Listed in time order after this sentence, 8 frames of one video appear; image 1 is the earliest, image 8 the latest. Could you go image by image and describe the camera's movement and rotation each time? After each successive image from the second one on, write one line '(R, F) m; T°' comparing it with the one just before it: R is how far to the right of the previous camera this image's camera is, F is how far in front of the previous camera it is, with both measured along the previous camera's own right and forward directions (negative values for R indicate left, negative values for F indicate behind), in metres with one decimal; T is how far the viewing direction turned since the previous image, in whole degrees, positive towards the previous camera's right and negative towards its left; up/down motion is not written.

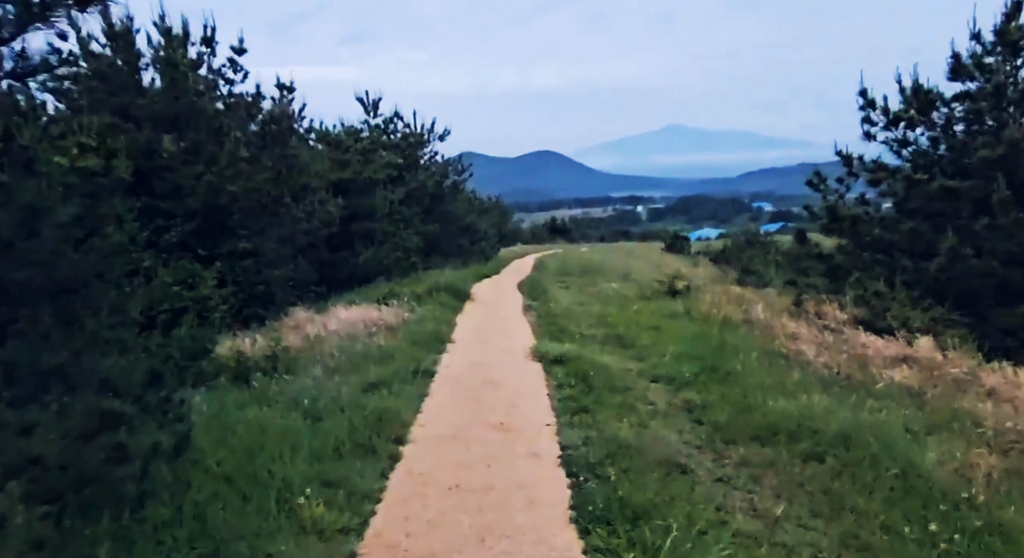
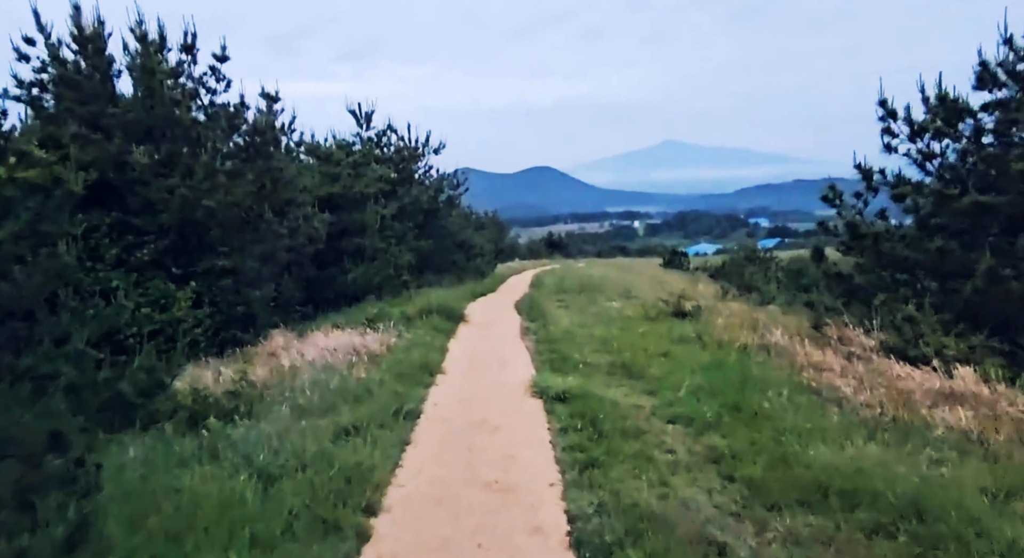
(0.0, +1.2) m; 0°
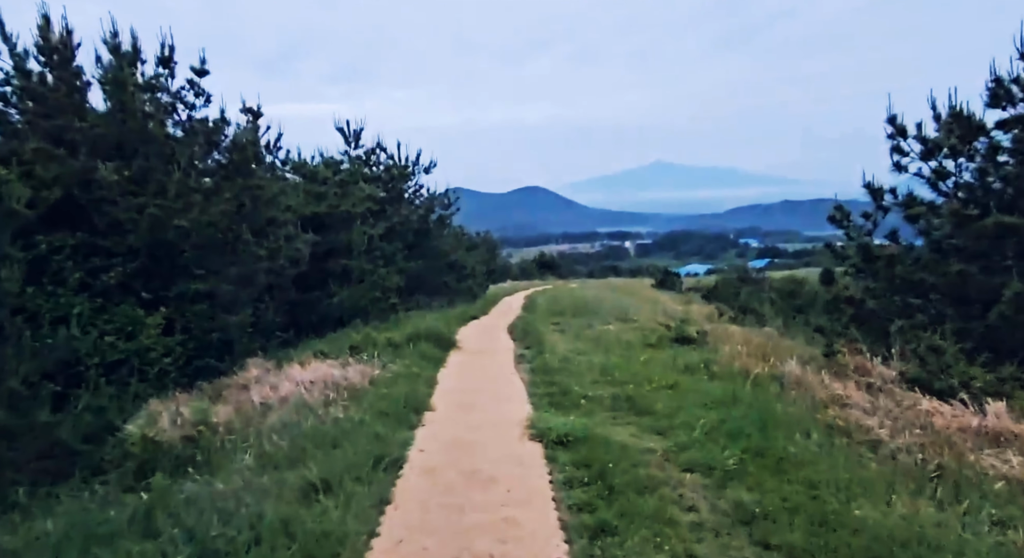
(0.0, +1.0) m; +1°
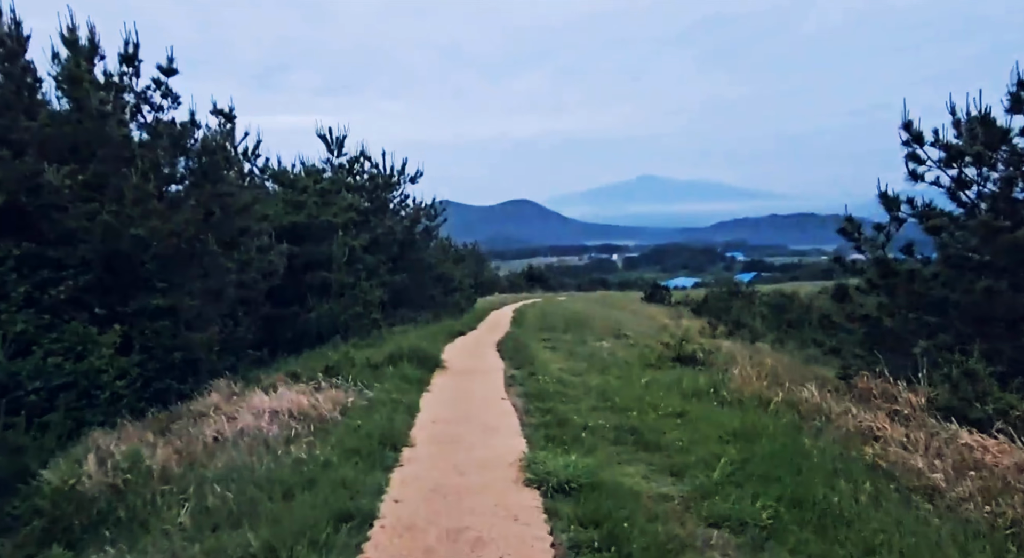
(0.0, +1.2) m; +1°
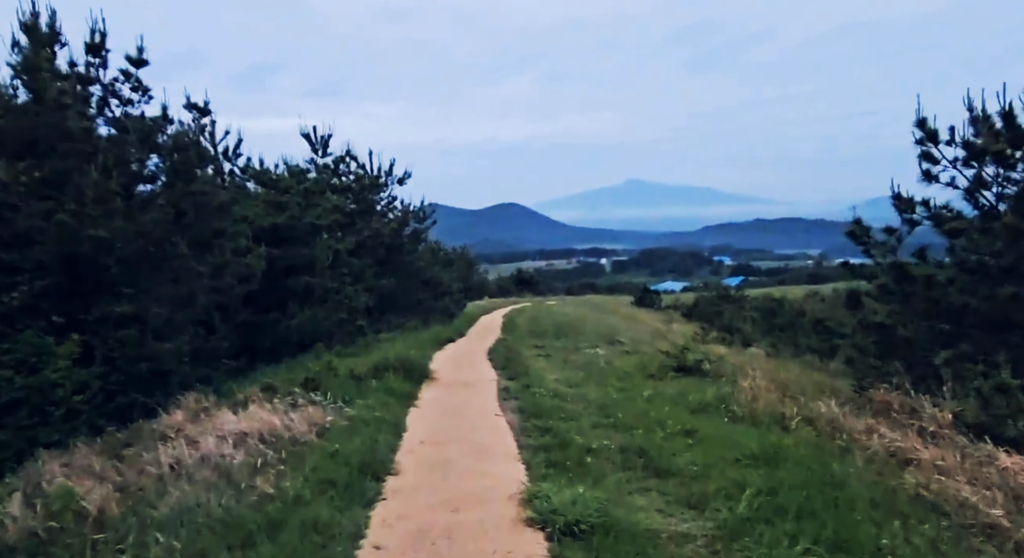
(-0.1, +0.9) m; +1°
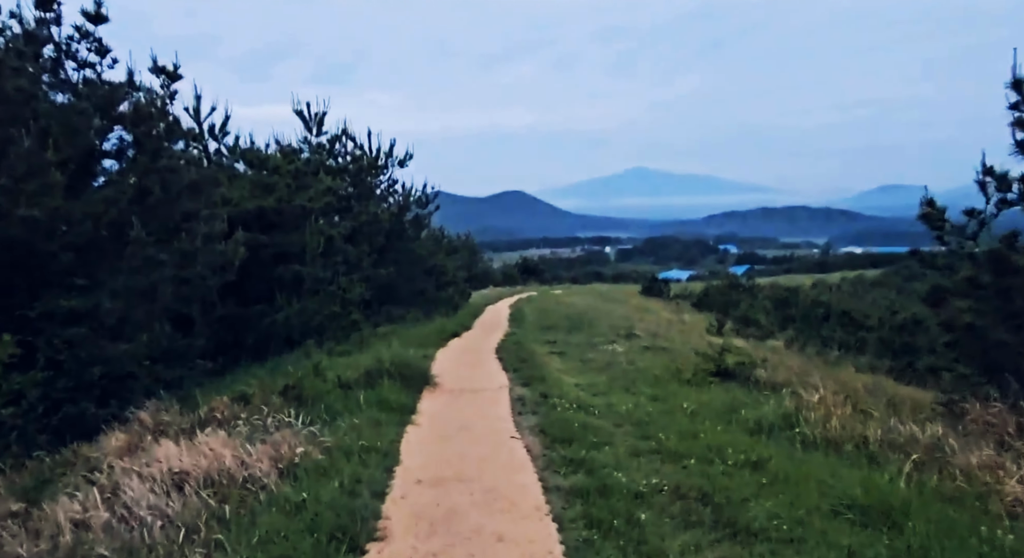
(-0.2, +2.1) m; 0°
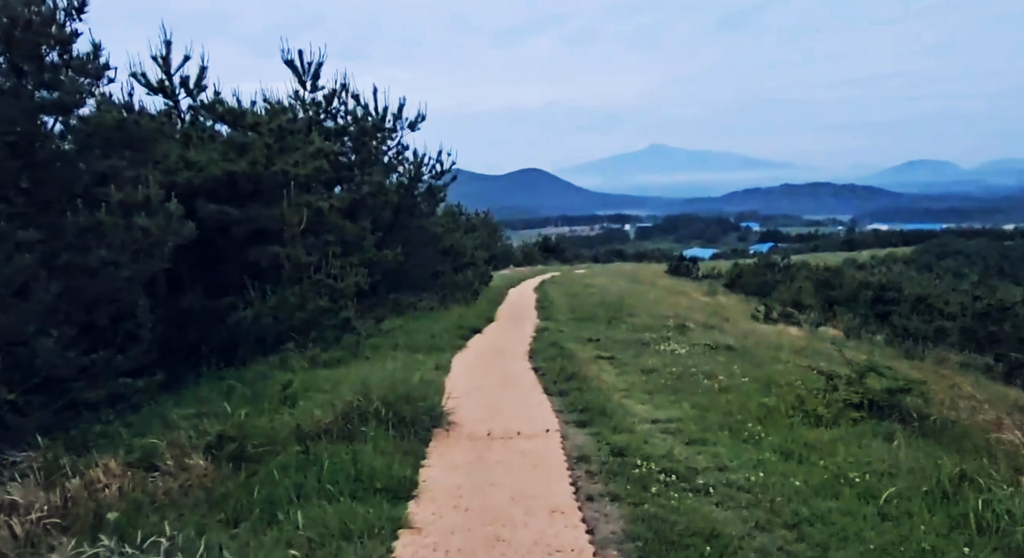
(-0.4, +4.3) m; -1°
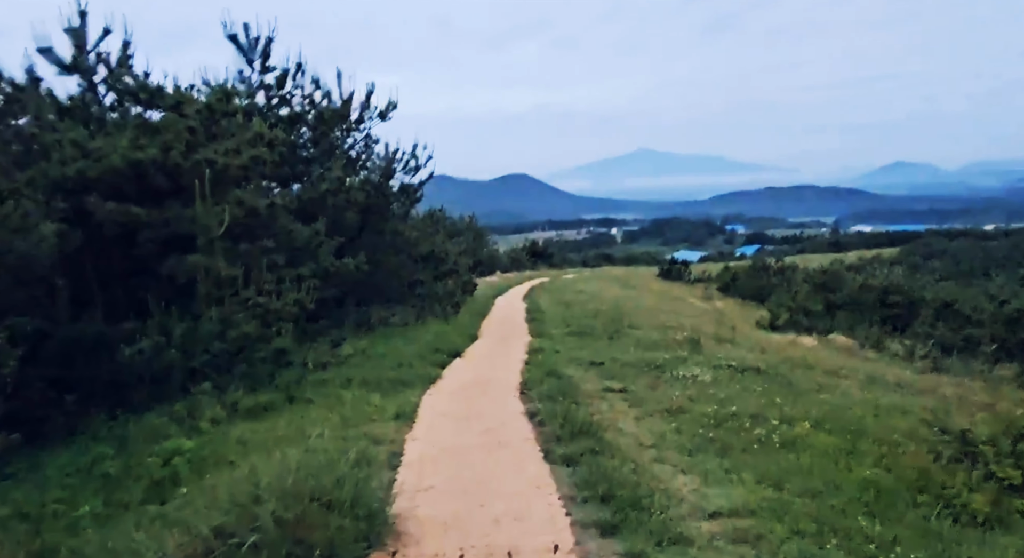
(0.0, +3.3) m; +1°
